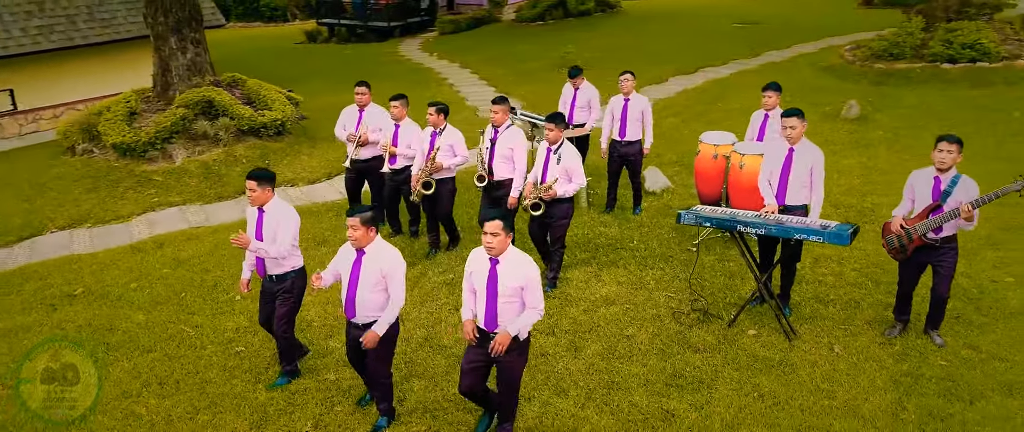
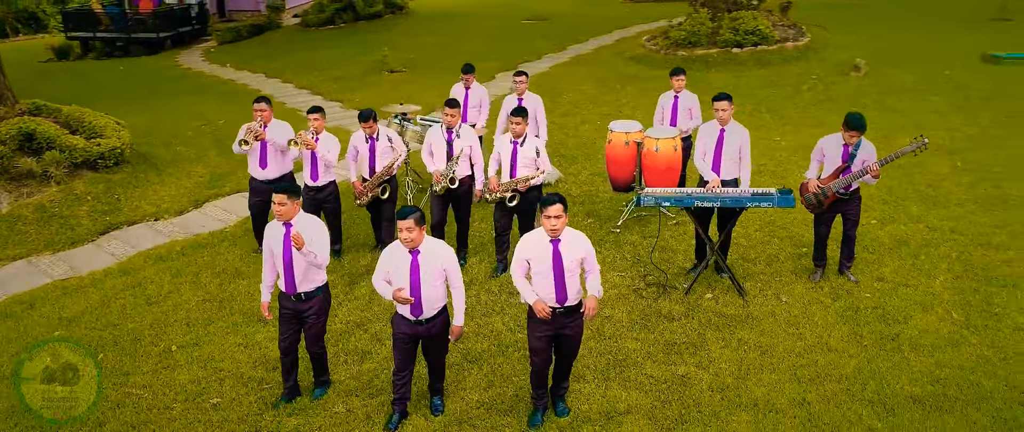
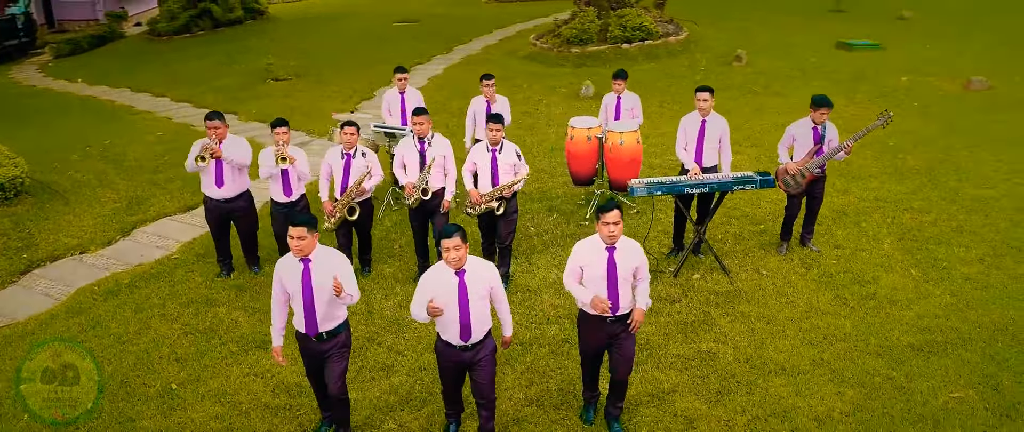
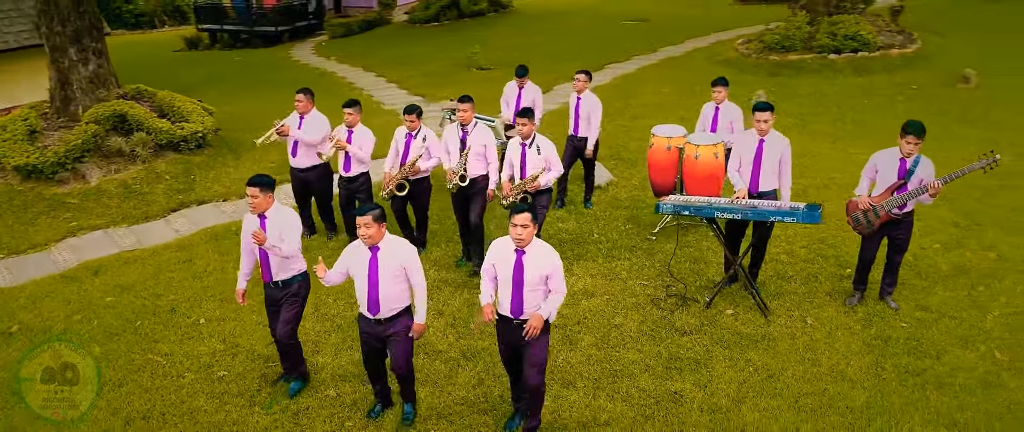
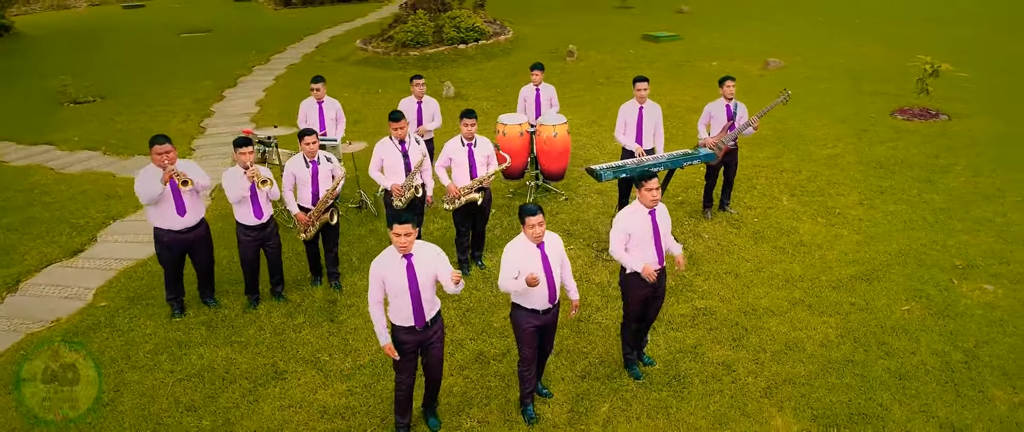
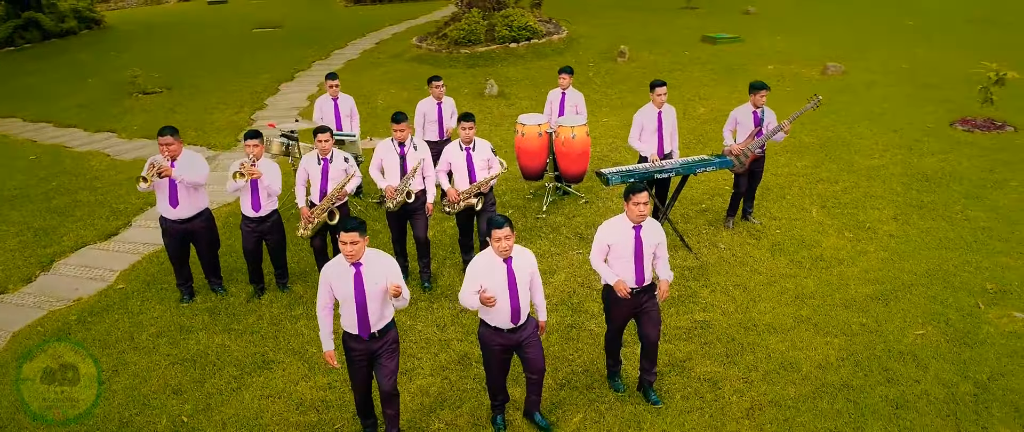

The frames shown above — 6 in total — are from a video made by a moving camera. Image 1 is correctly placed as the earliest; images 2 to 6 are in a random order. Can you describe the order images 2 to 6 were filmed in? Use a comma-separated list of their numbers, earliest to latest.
4, 2, 3, 6, 5
